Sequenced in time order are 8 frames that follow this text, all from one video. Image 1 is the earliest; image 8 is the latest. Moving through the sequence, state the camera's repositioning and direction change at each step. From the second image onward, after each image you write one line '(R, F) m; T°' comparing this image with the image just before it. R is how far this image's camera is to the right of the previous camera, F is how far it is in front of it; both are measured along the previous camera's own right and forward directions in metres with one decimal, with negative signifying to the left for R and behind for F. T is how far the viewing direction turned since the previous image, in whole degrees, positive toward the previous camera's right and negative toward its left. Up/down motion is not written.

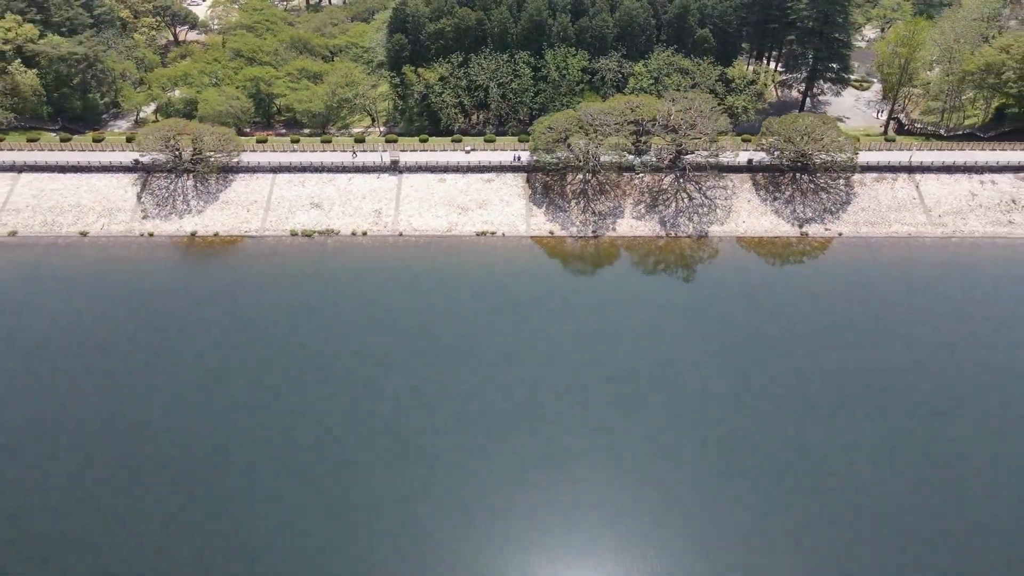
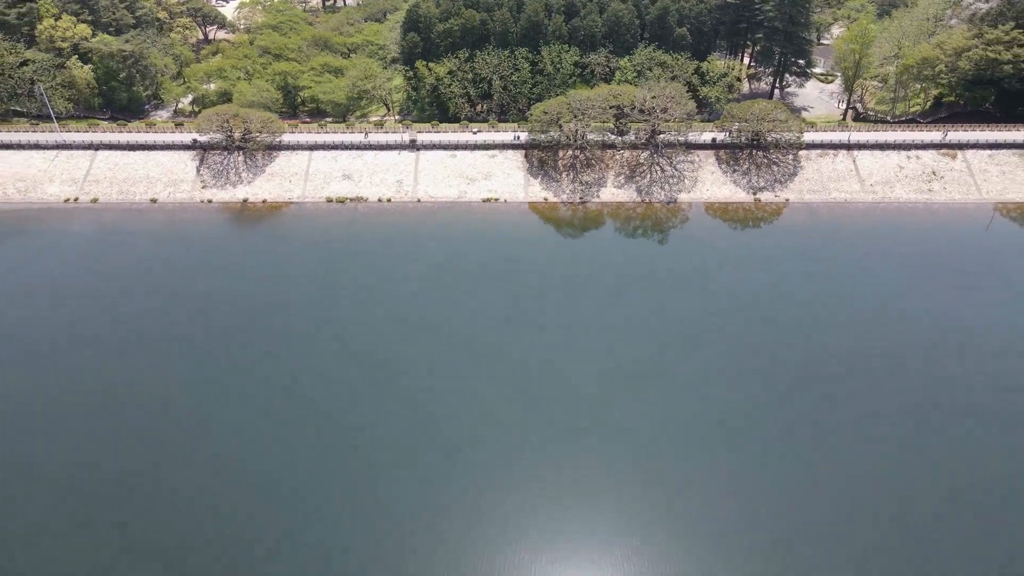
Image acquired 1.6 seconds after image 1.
(0.0, -9.2) m; 0°
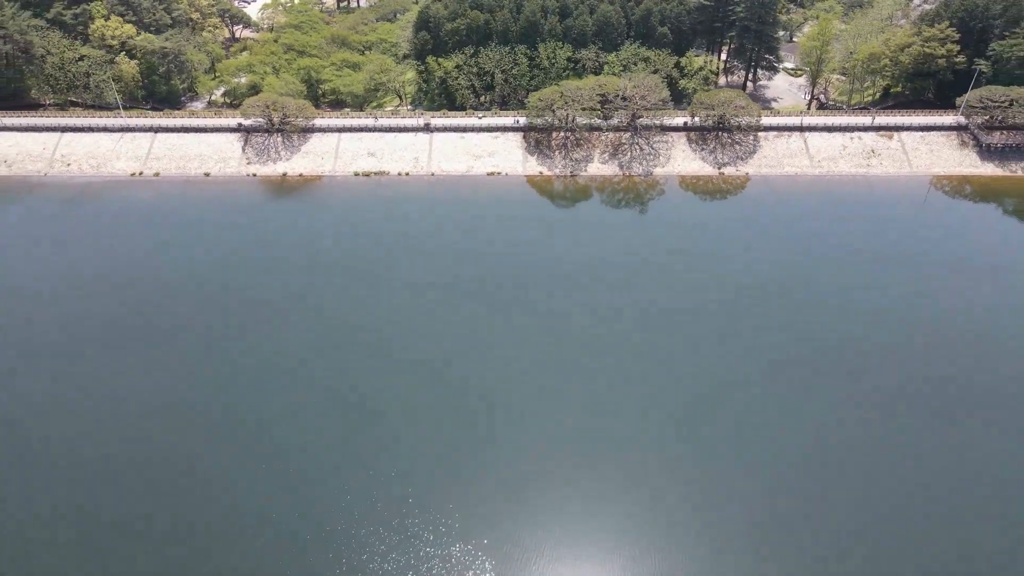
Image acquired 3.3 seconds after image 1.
(0.0, -9.9) m; 0°
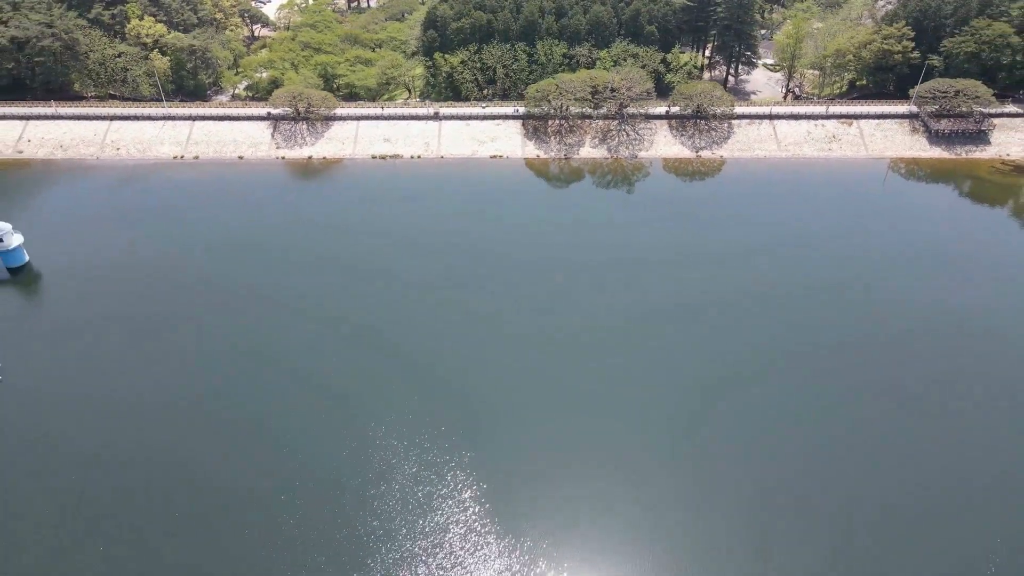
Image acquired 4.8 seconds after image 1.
(0.0, -8.3) m; 0°
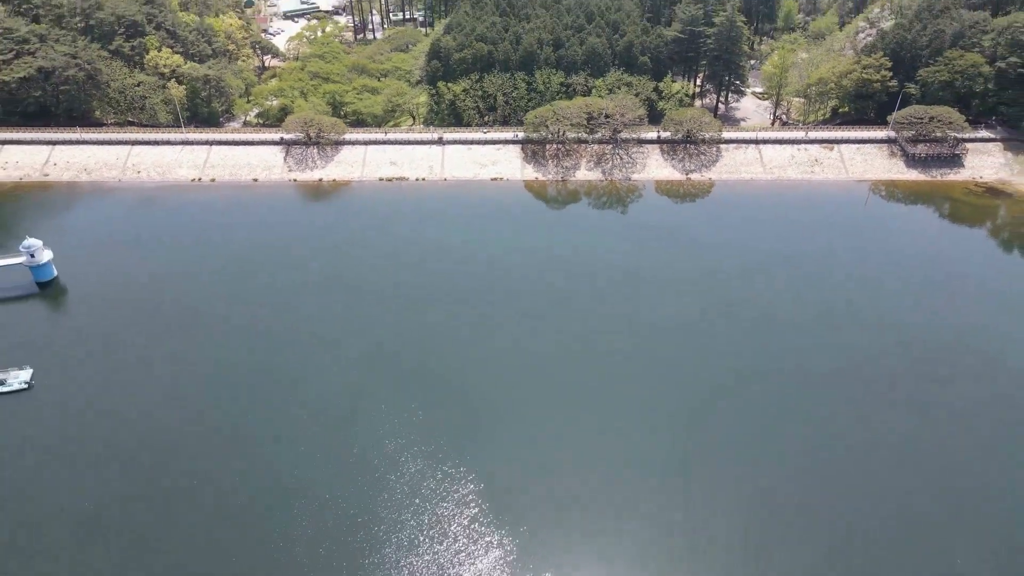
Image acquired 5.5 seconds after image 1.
(0.0, -3.7) m; 0°
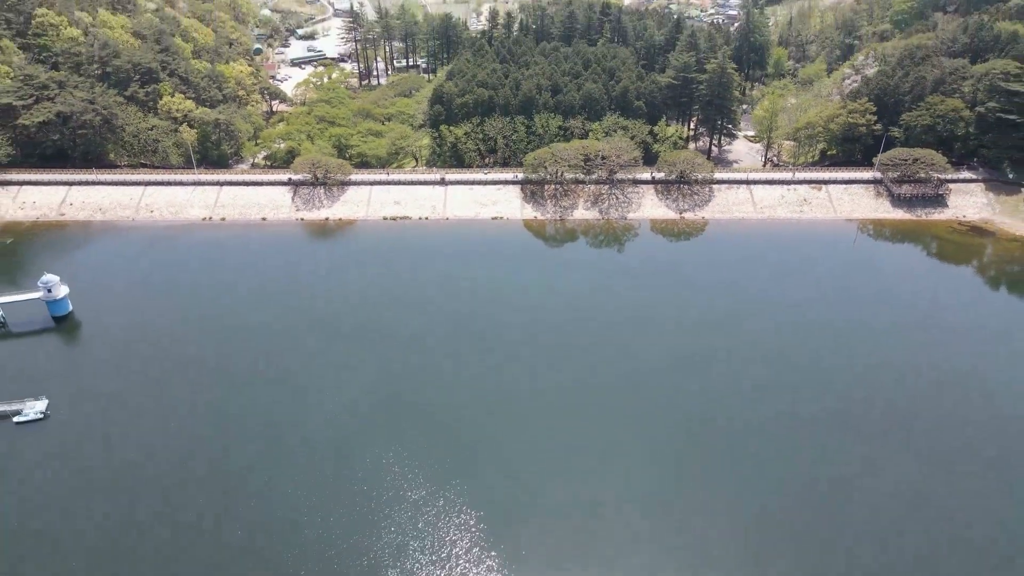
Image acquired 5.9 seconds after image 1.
(0.0, -2.2) m; 0°
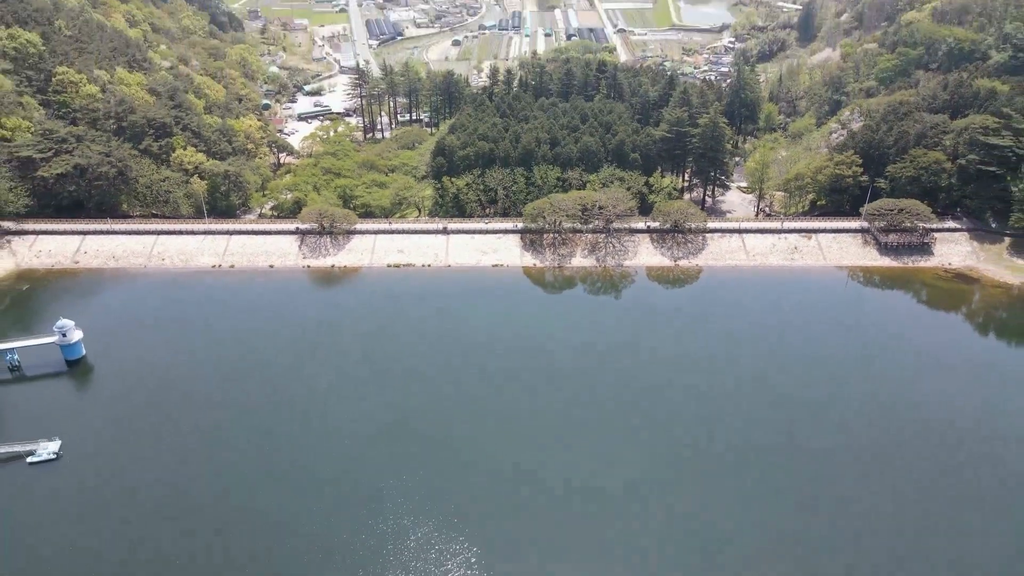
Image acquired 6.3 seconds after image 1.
(0.0, -2.3) m; 0°
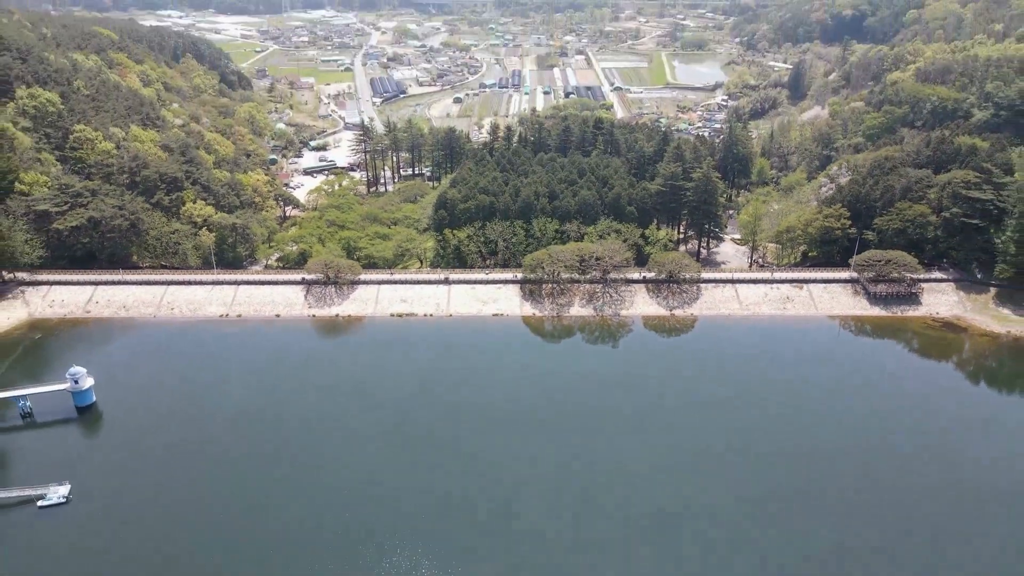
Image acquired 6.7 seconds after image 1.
(0.0, -2.3) m; 0°
